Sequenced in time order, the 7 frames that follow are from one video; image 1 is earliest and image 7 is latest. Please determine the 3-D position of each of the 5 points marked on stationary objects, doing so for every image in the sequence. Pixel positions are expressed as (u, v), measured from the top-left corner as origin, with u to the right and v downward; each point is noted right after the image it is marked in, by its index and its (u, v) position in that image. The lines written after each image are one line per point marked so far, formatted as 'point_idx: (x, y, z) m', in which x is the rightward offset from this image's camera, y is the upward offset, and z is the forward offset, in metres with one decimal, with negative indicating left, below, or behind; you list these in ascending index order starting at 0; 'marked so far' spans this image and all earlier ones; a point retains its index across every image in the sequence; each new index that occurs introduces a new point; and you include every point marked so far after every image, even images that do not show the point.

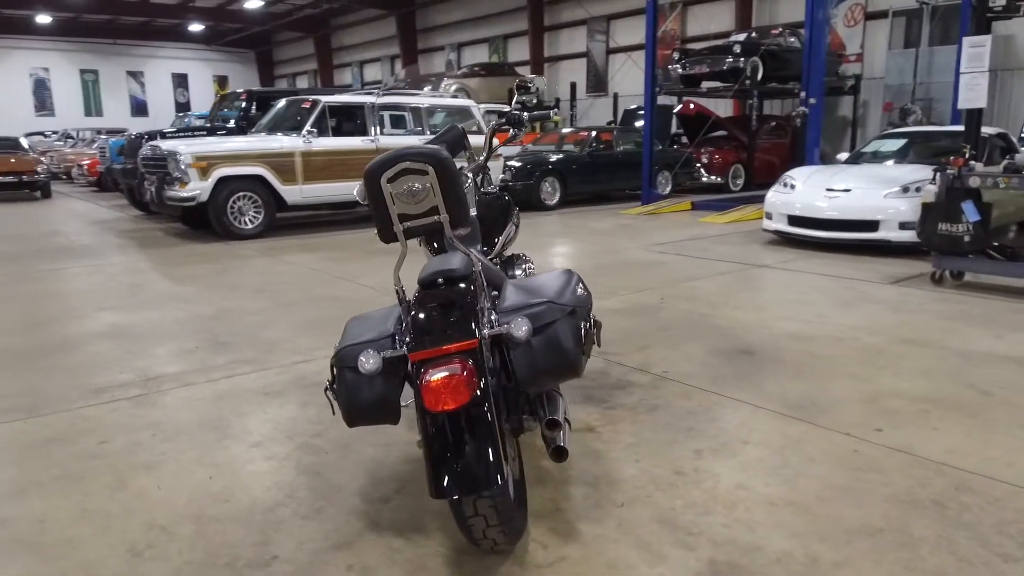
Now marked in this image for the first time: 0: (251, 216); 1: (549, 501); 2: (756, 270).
0: (-3.1, +0.8, +8.6) m
1: (+0.1, -0.7, +2.4) m
2: (+2.1, +0.2, +6.6) m
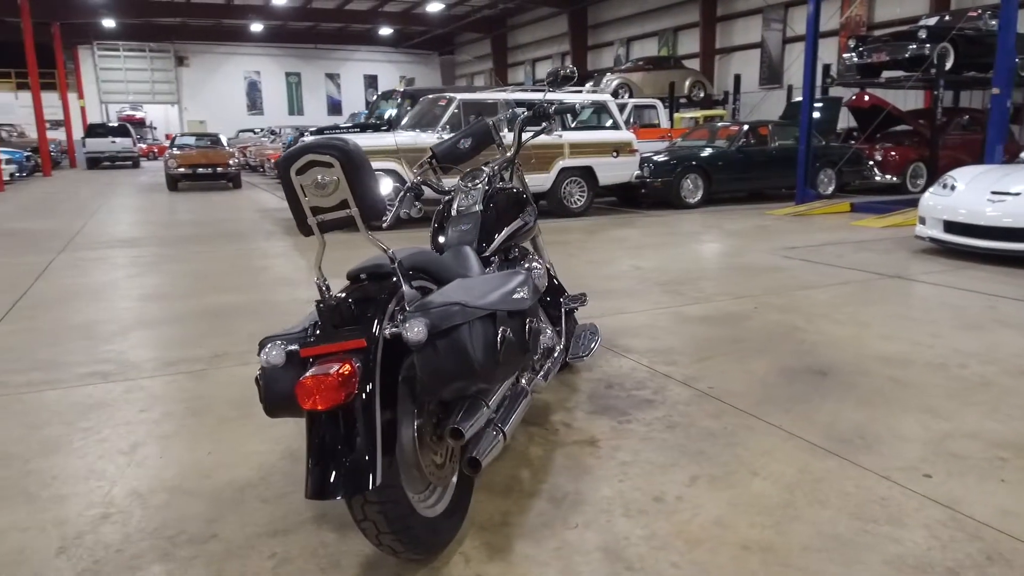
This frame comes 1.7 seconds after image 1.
0: (-1.6, +1.0, +9.1) m
1: (0.0, -0.7, +2.3) m
2: (+2.9, +0.1, +5.8) m
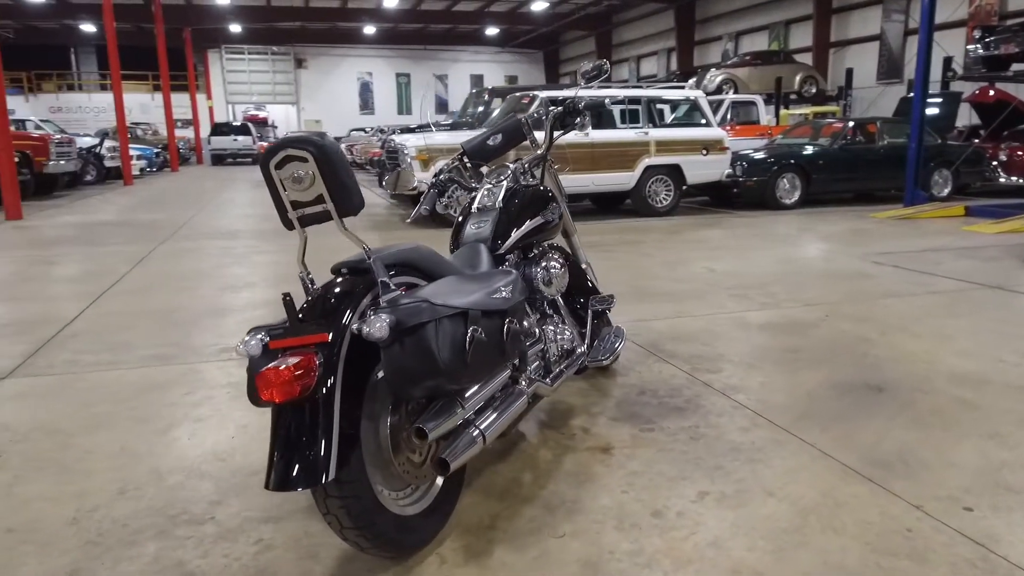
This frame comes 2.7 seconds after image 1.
0: (-0.6, +1.0, +9.2) m
1: (-0.1, -0.7, +2.3) m
2: (+3.4, 0.0, +5.3) m
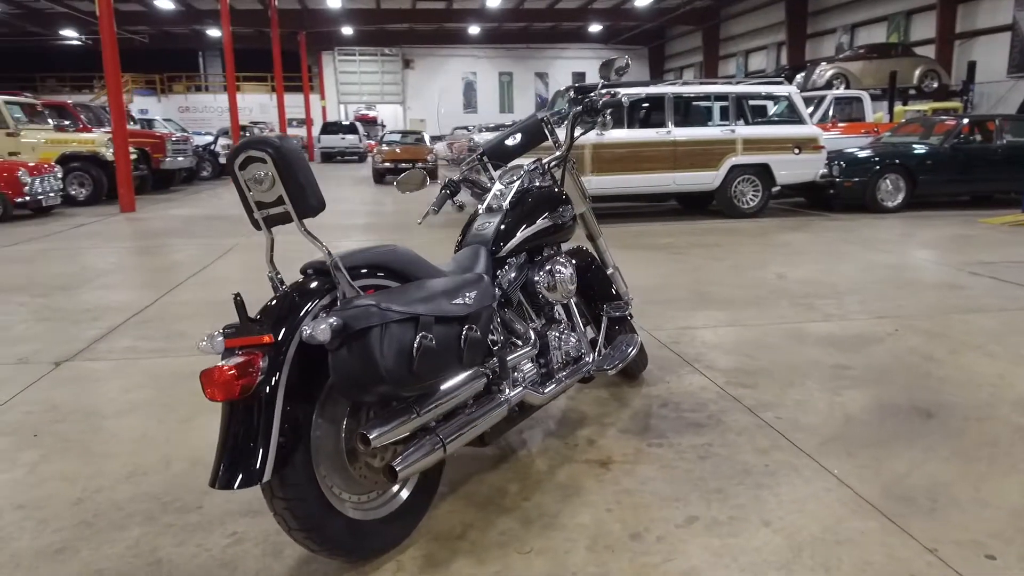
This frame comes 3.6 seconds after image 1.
0: (+0.3, +1.0, +9.1) m
1: (-0.1, -0.7, +2.2) m
2: (+3.7, -0.1, +4.8) m
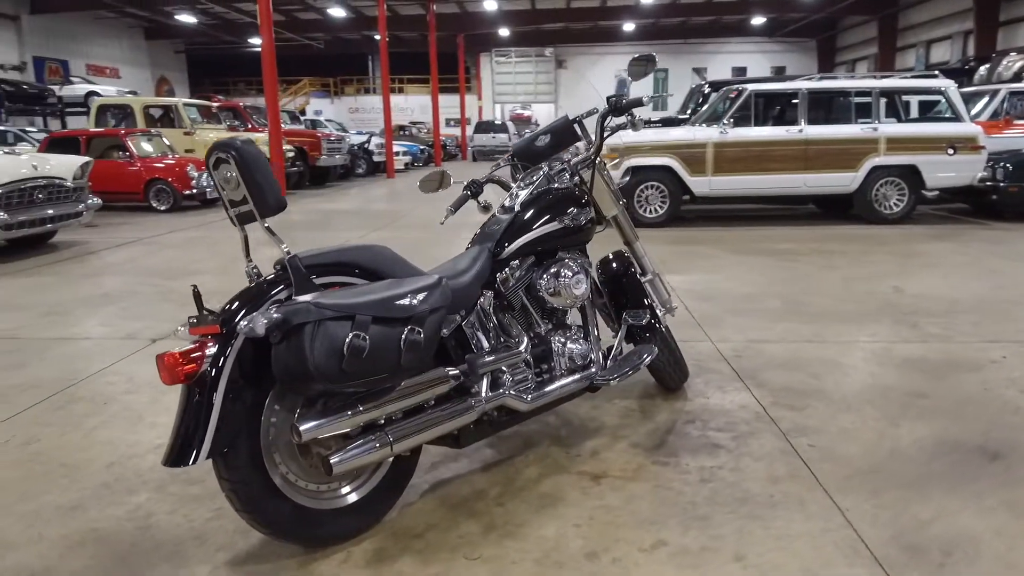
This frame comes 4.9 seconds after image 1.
0: (+1.7, +1.0, +8.9) m
1: (-0.3, -0.7, +2.2) m
2: (+4.1, -0.3, +3.9) m
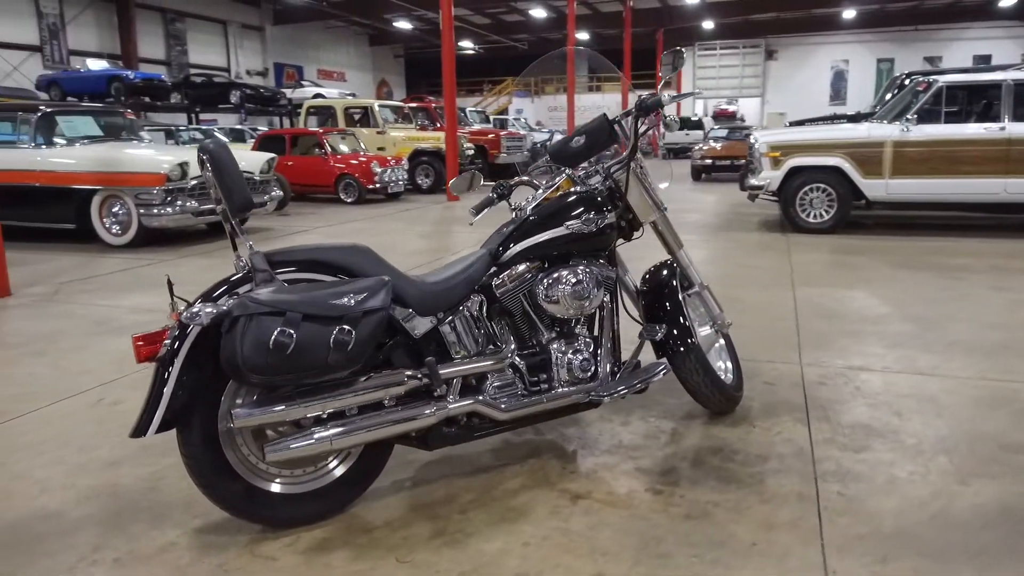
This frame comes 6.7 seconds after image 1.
0: (+3.4, +0.8, +8.1) m
1: (-0.4, -0.7, +2.3) m
2: (+4.2, -0.6, +2.7) m
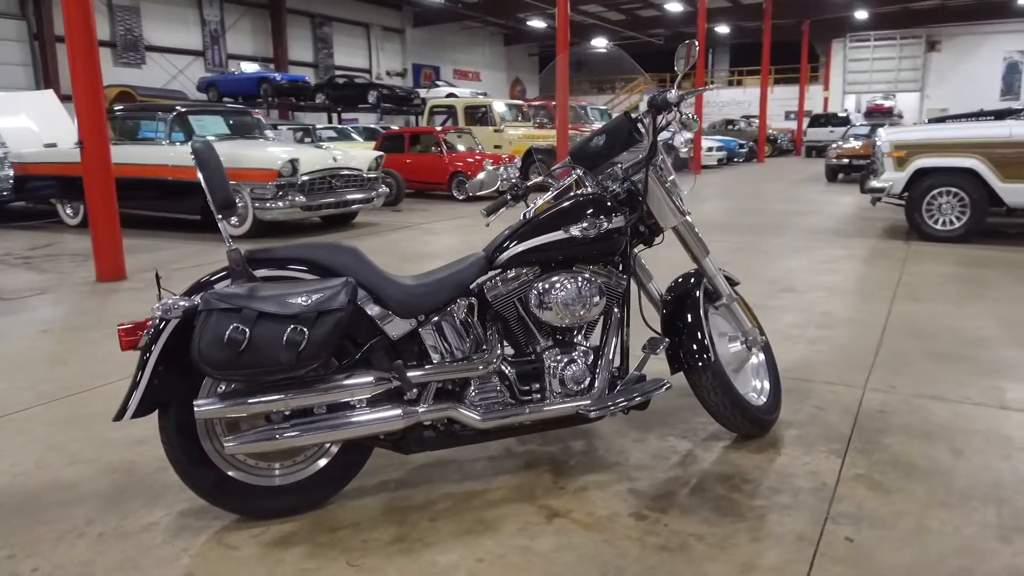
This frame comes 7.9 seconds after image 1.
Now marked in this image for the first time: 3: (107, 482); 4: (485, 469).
0: (+4.3, +0.7, +7.3) m
1: (-0.5, -0.7, +2.3) m
2: (+4.2, -0.7, +1.9) m
3: (-1.4, -0.7, +2.5) m
4: (-0.1, -0.6, +2.6) m
